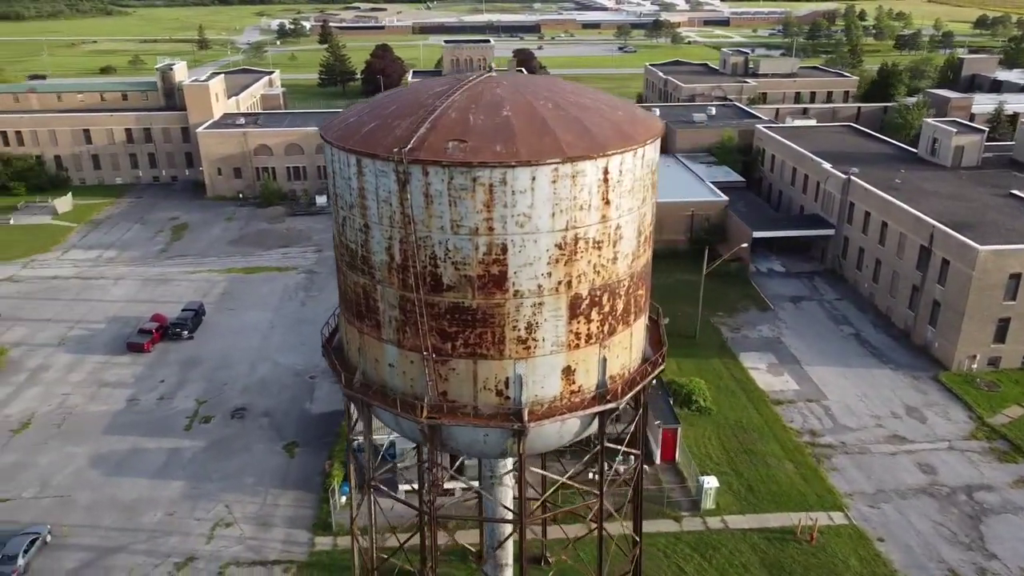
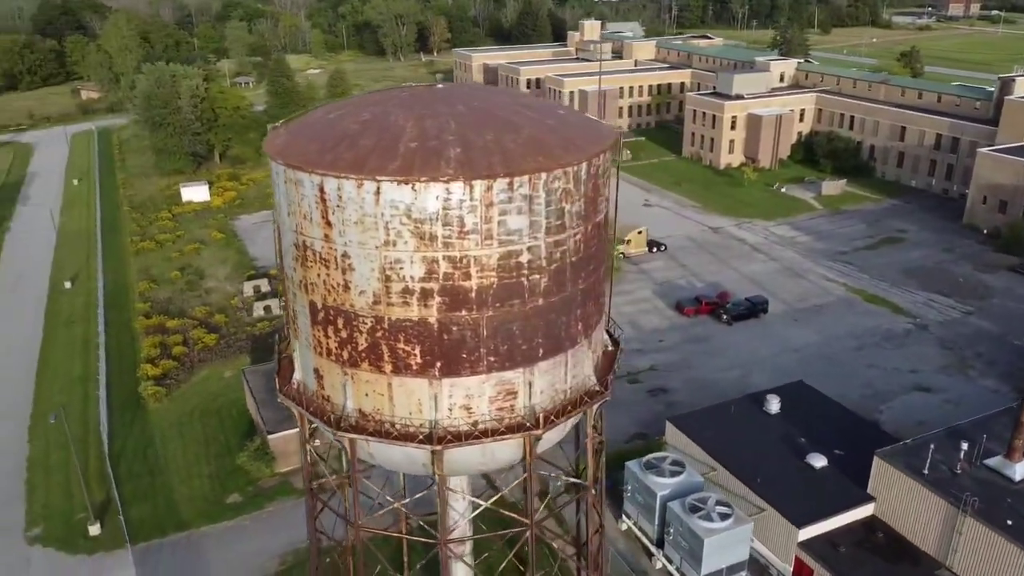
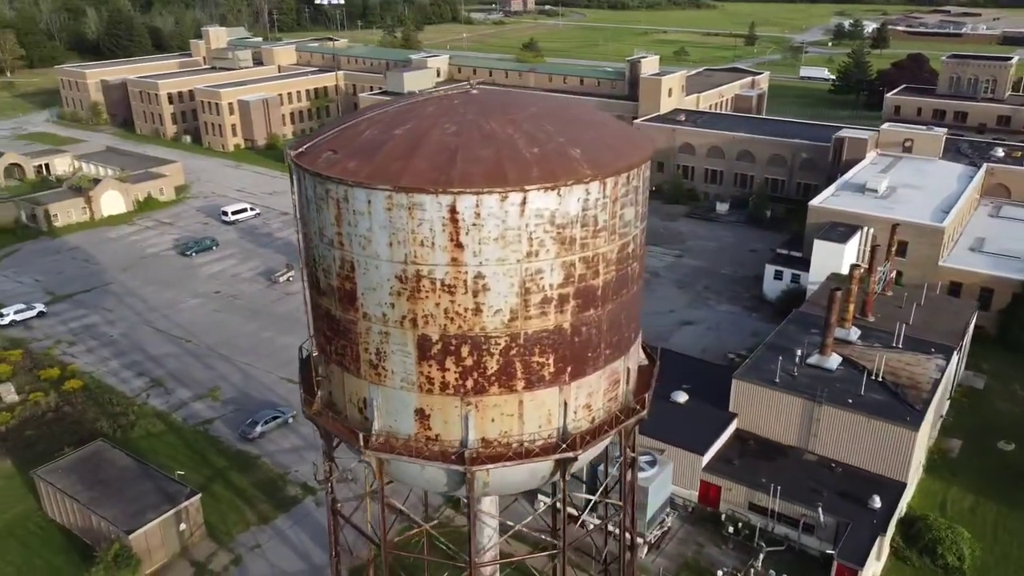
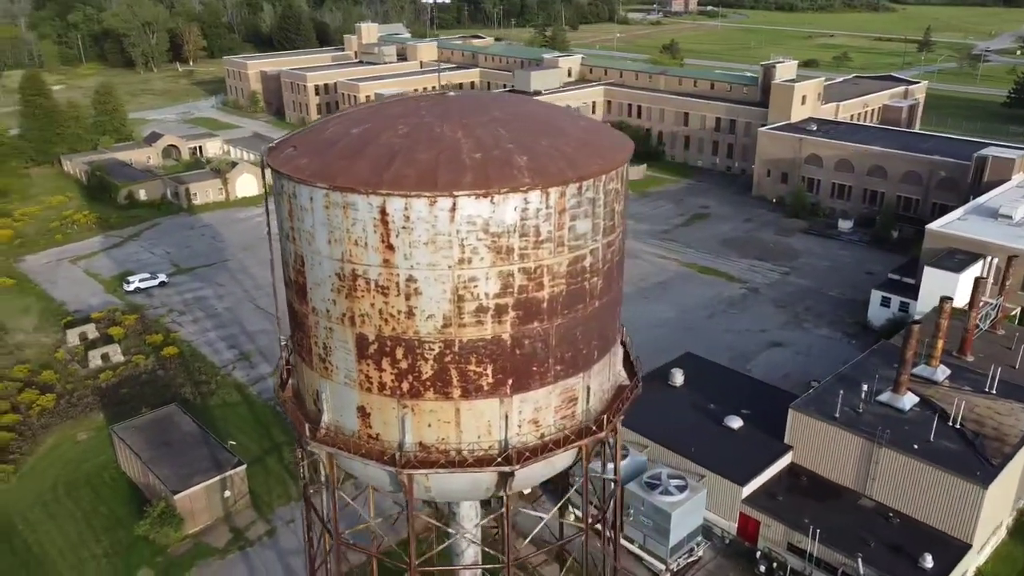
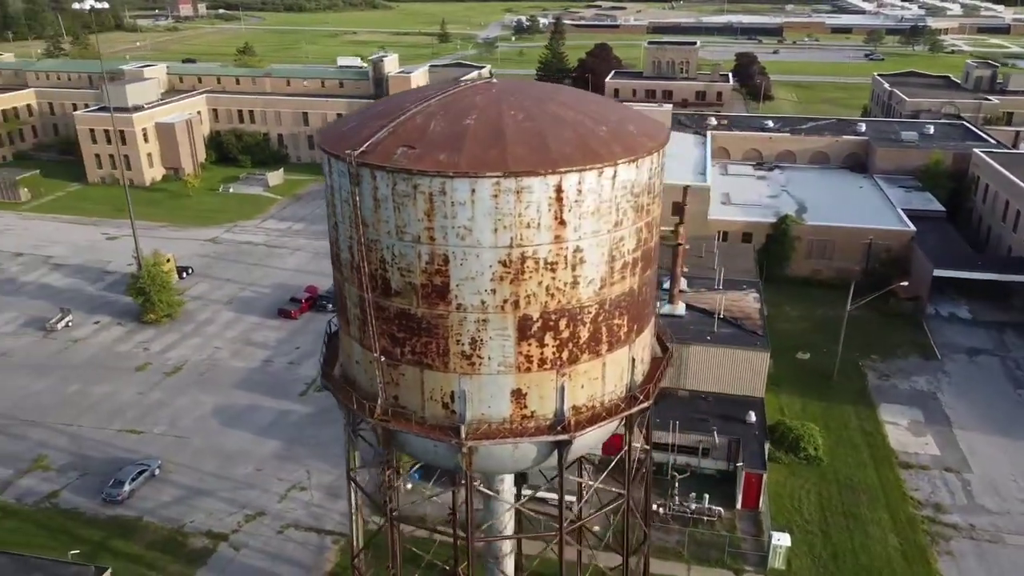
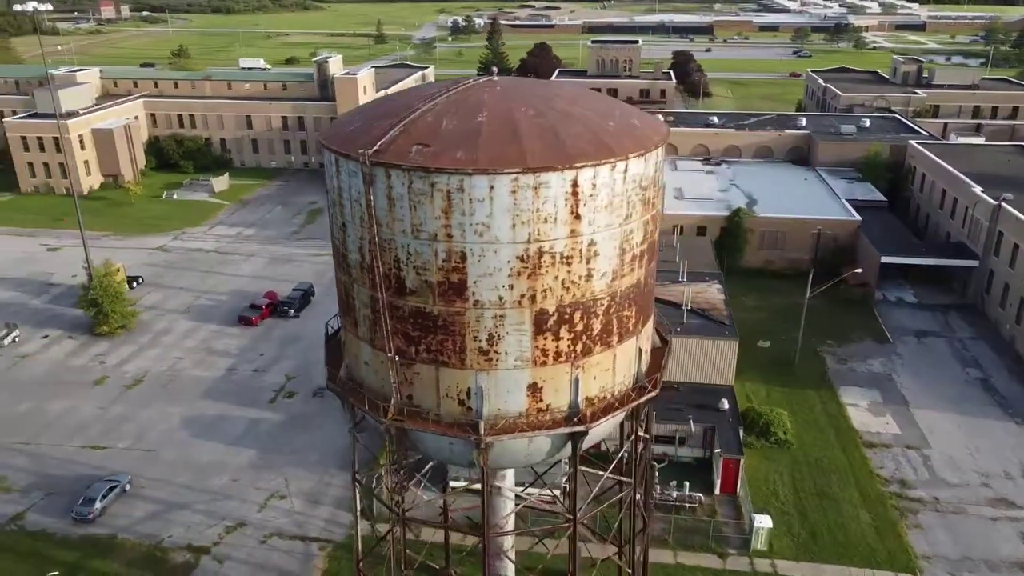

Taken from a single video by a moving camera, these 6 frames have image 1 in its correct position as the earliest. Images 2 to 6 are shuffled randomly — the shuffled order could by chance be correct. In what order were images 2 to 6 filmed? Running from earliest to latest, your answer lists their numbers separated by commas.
6, 5, 3, 4, 2
